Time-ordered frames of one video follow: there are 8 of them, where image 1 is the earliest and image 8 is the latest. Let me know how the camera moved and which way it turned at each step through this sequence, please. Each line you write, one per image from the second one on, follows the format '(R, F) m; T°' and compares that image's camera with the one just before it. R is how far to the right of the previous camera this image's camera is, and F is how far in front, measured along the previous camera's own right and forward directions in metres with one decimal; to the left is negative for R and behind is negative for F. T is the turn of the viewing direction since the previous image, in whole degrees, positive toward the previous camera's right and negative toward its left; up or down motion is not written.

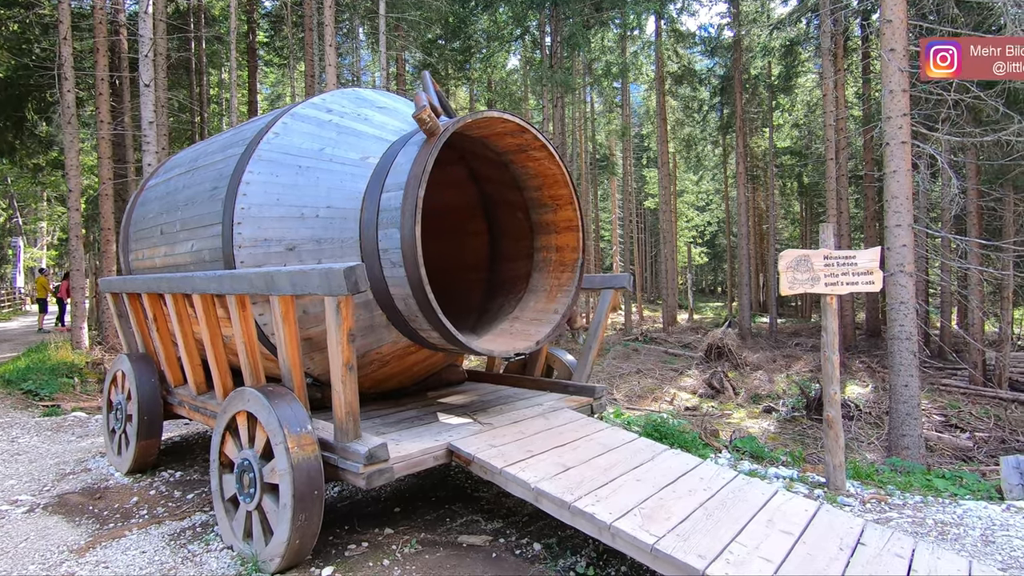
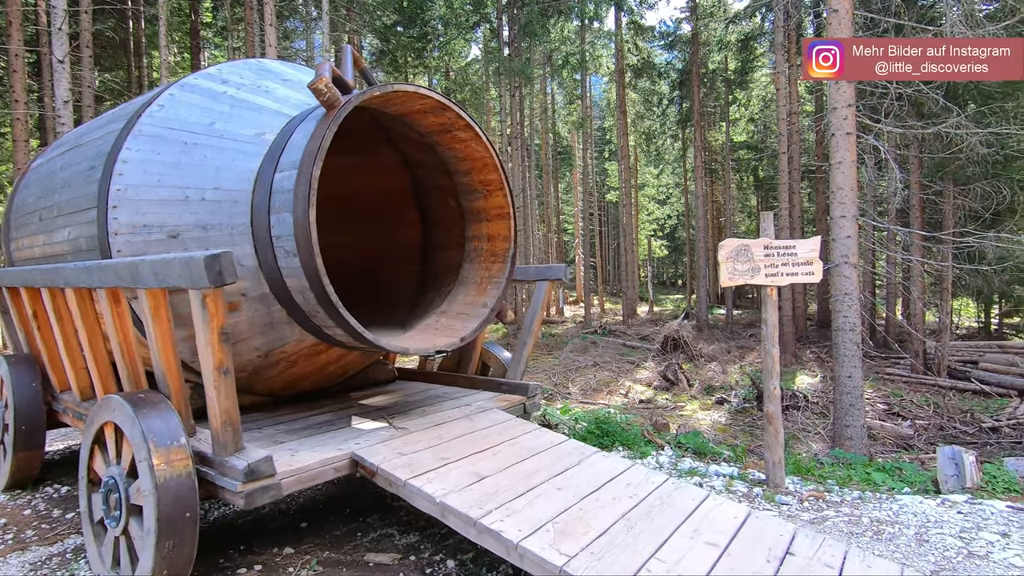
(+0.2, +0.2) m; +4°
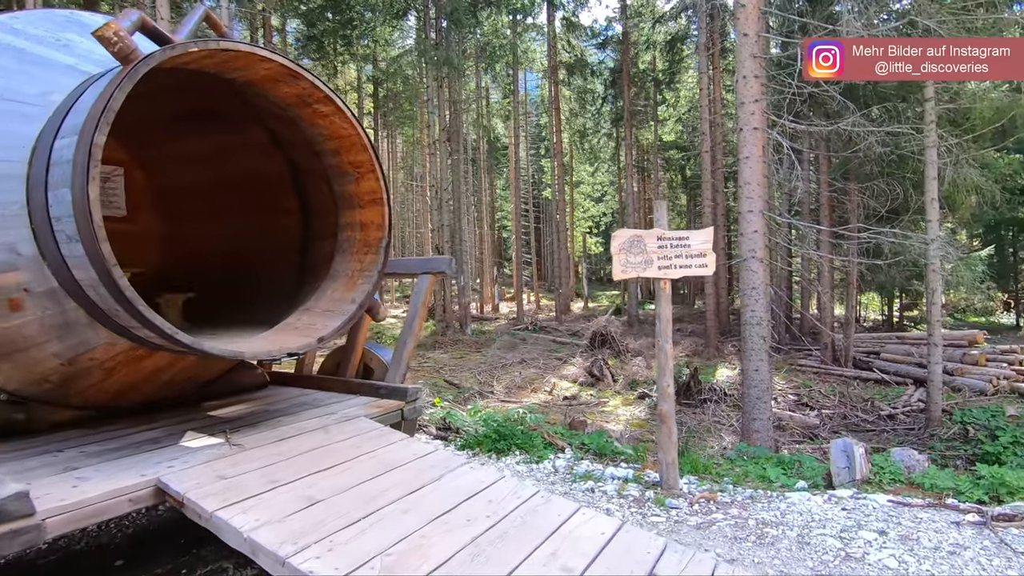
(+0.4, +0.3) m; +6°
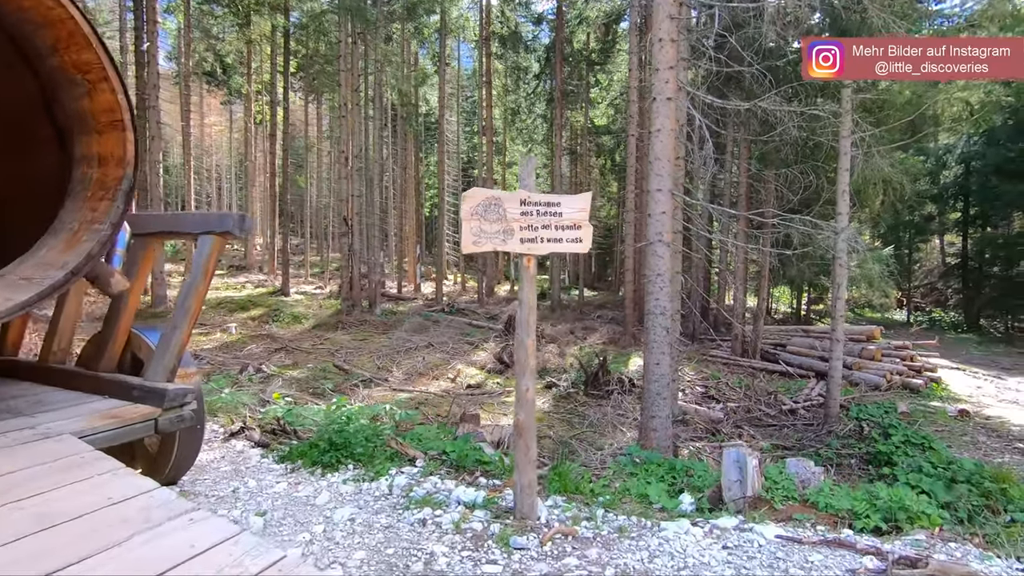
(+0.5, +0.7) m; +7°
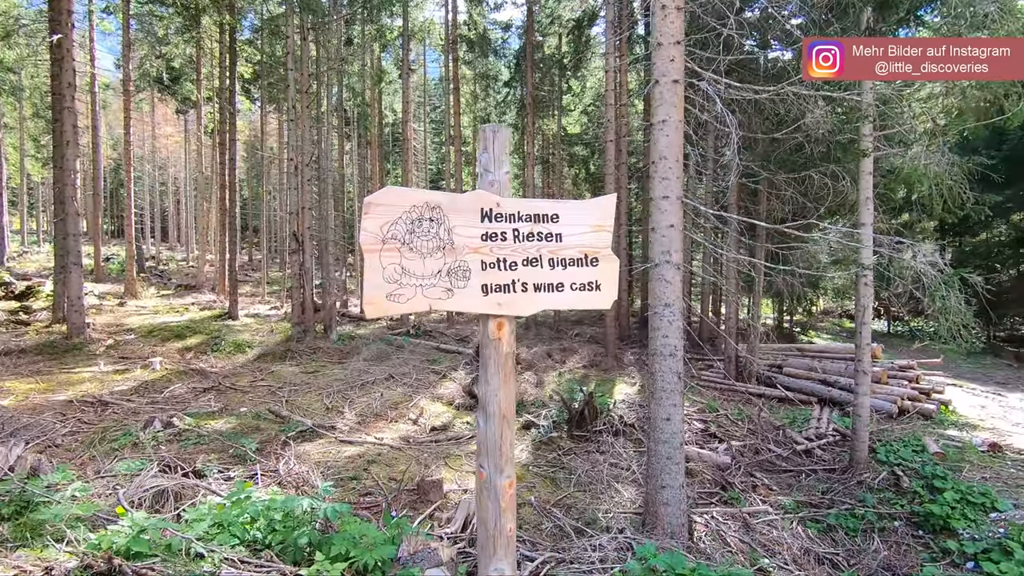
(0.0, +1.2) m; +3°
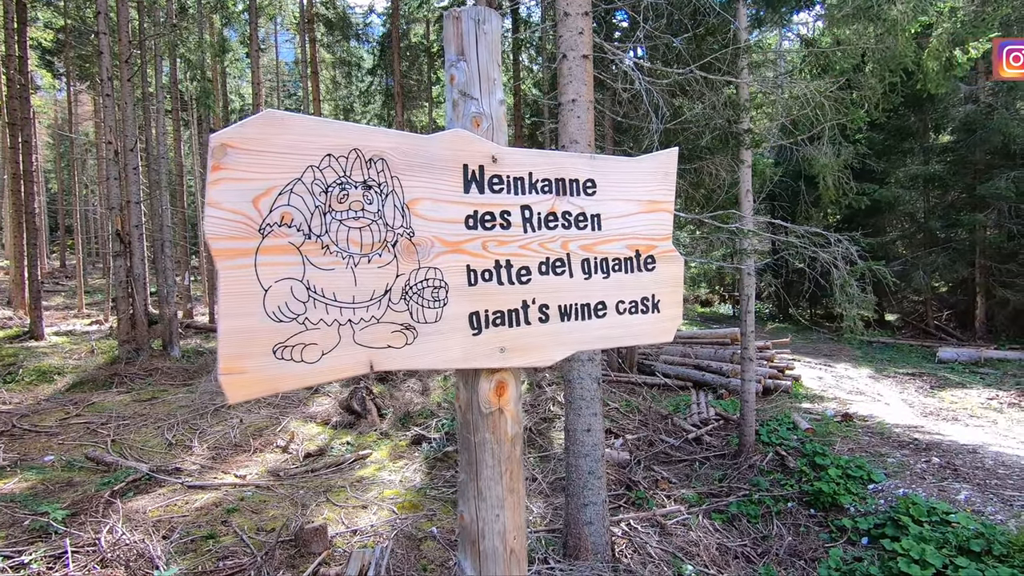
(-0.2, +0.6) m; +14°
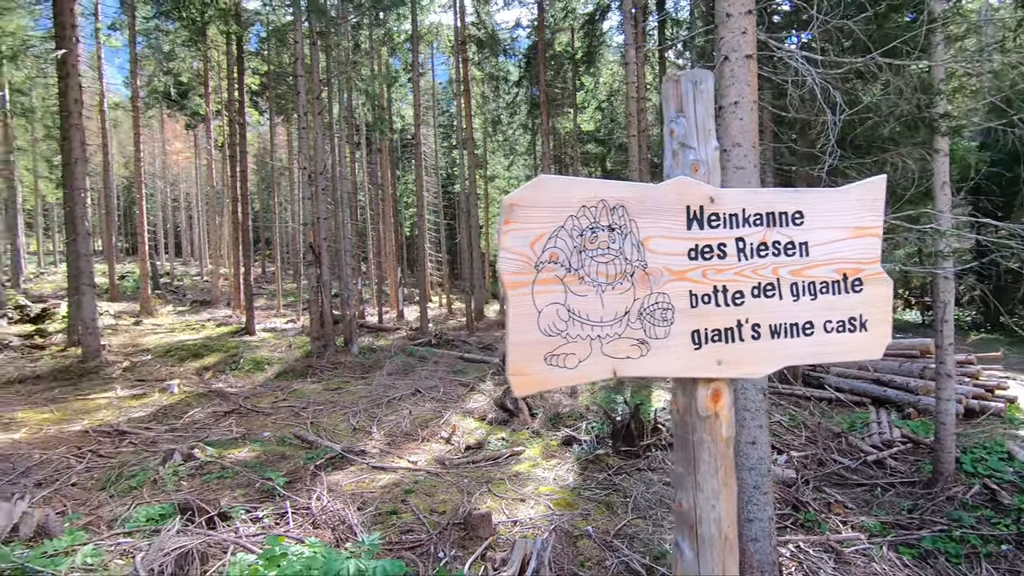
(-0.1, -0.2) m; -15°
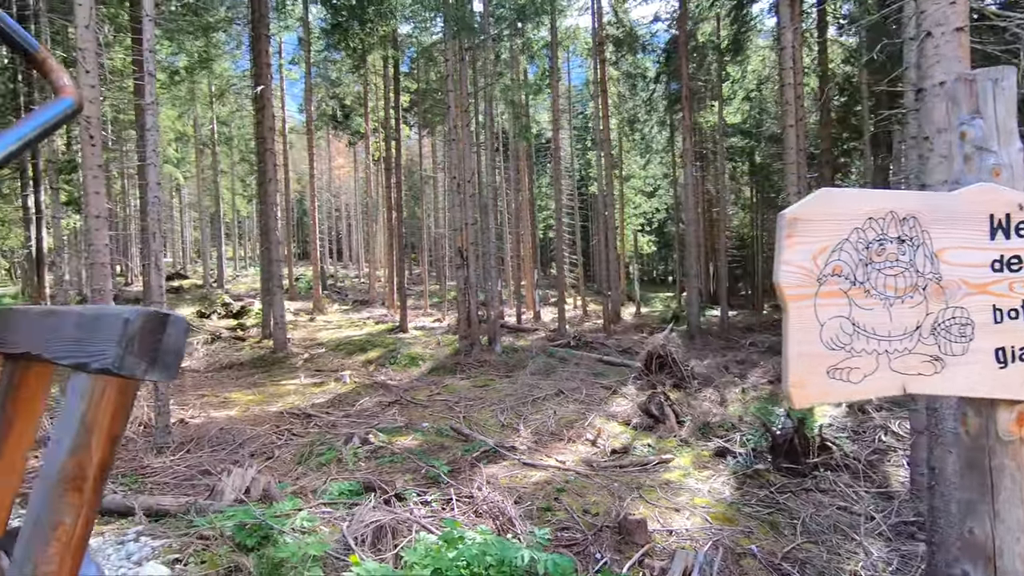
(-0.2, -0.1) m; -14°
